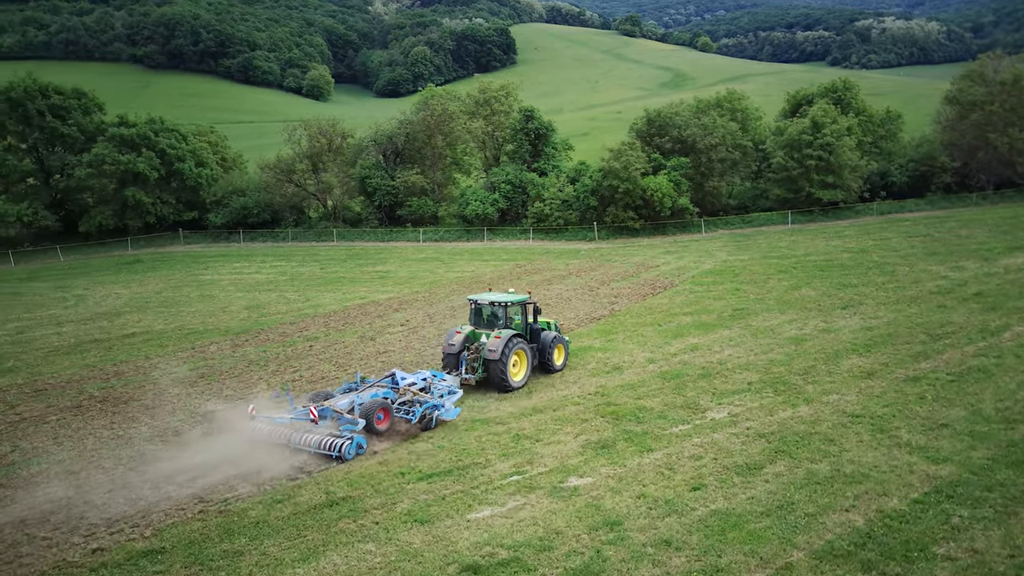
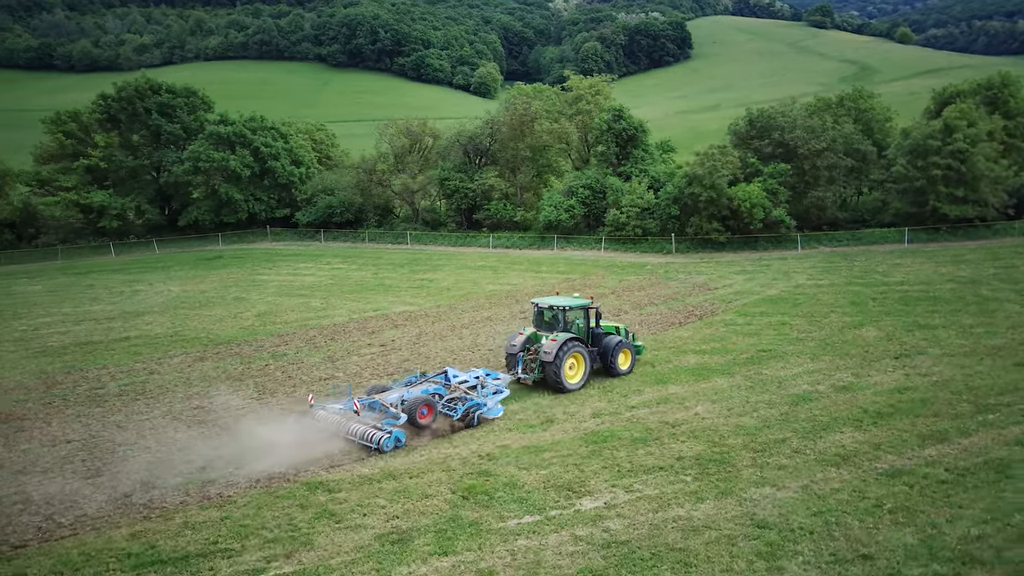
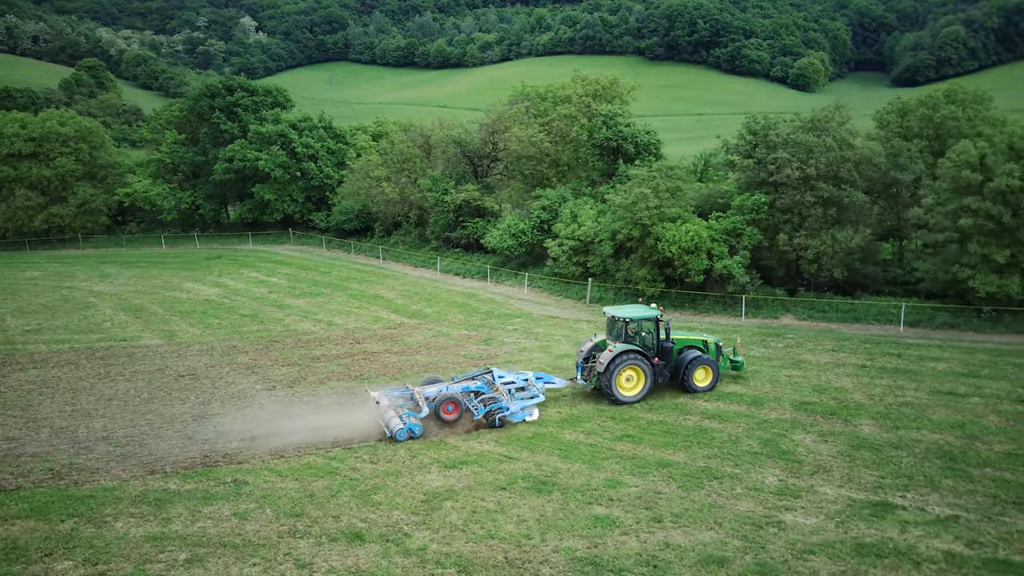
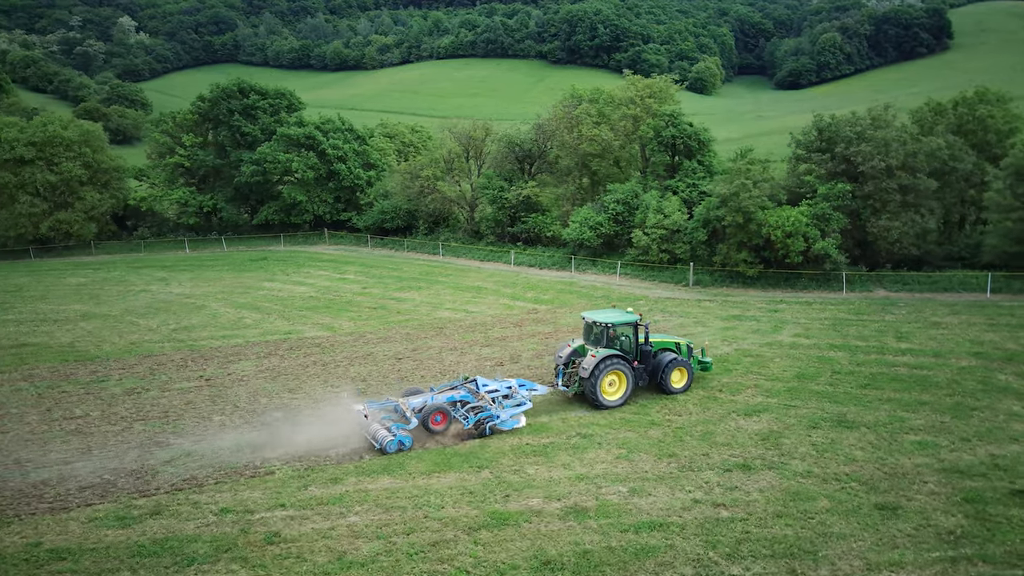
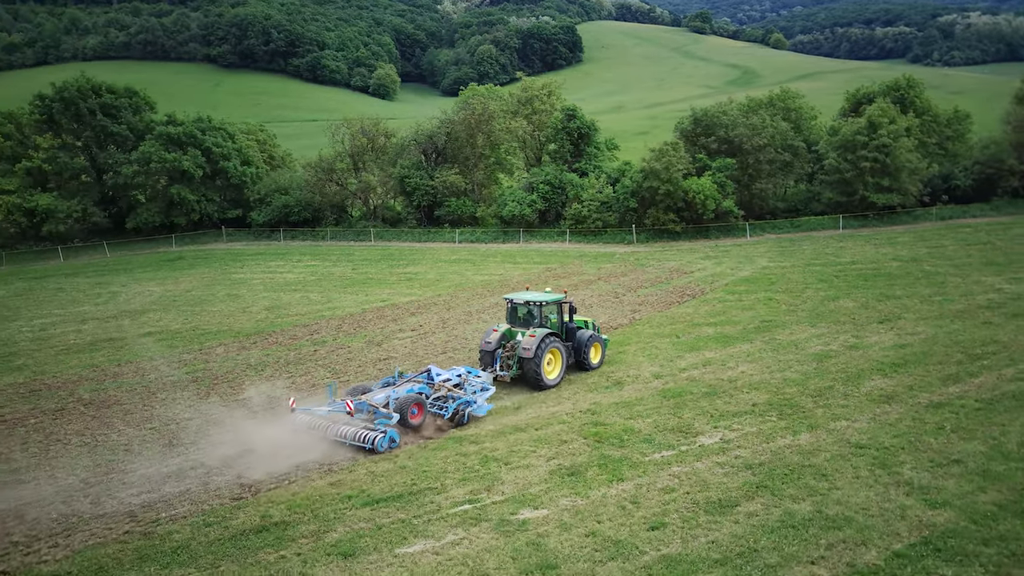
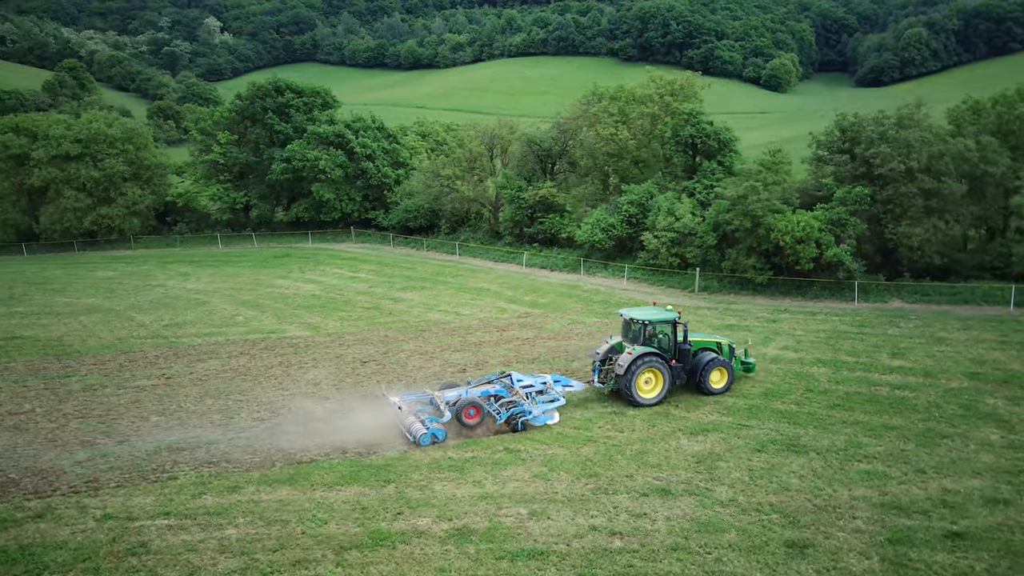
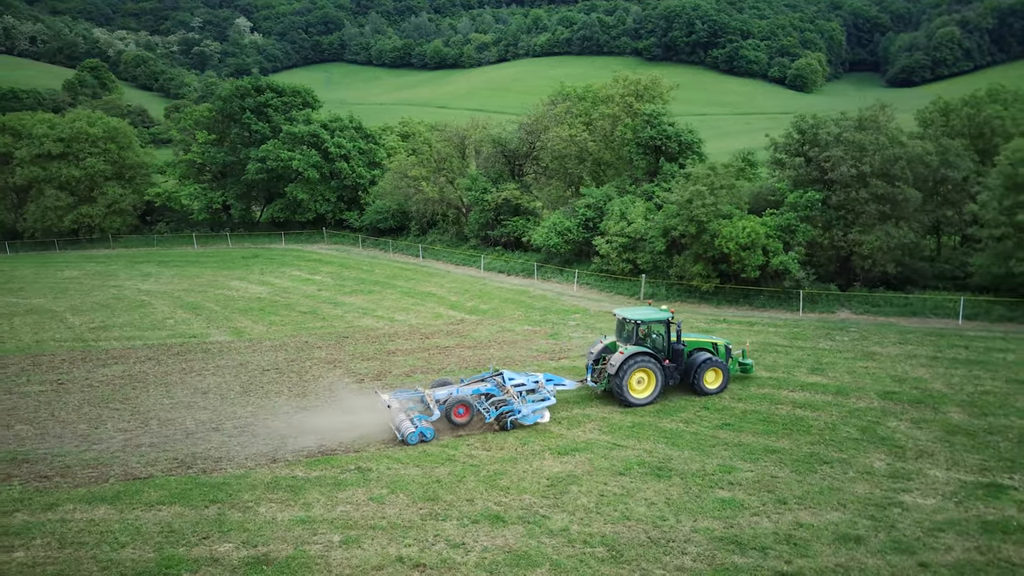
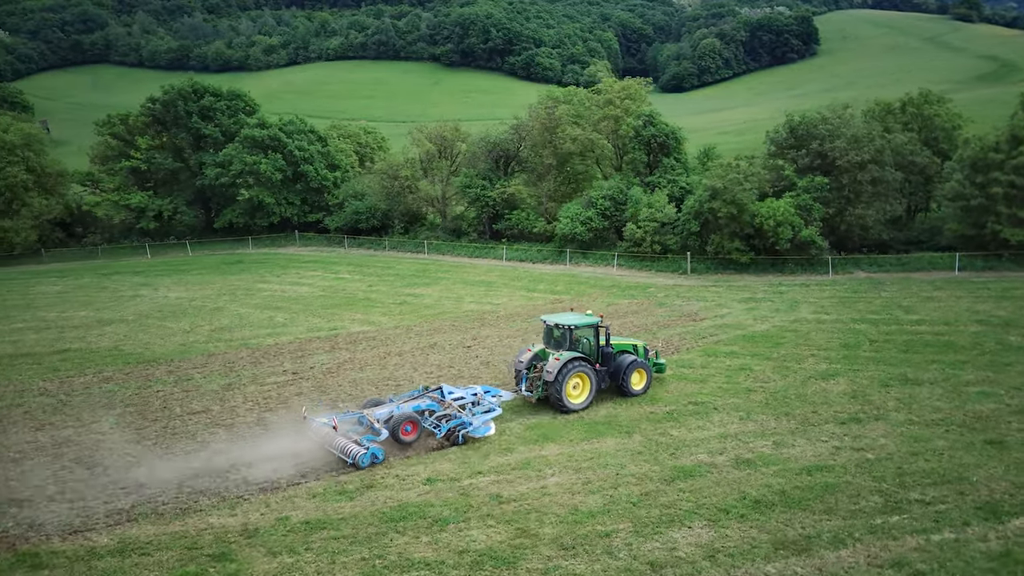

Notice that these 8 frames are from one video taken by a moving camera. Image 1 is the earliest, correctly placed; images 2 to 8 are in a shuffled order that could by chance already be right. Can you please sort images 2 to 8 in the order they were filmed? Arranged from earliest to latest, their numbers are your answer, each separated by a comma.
5, 2, 8, 4, 6, 7, 3
